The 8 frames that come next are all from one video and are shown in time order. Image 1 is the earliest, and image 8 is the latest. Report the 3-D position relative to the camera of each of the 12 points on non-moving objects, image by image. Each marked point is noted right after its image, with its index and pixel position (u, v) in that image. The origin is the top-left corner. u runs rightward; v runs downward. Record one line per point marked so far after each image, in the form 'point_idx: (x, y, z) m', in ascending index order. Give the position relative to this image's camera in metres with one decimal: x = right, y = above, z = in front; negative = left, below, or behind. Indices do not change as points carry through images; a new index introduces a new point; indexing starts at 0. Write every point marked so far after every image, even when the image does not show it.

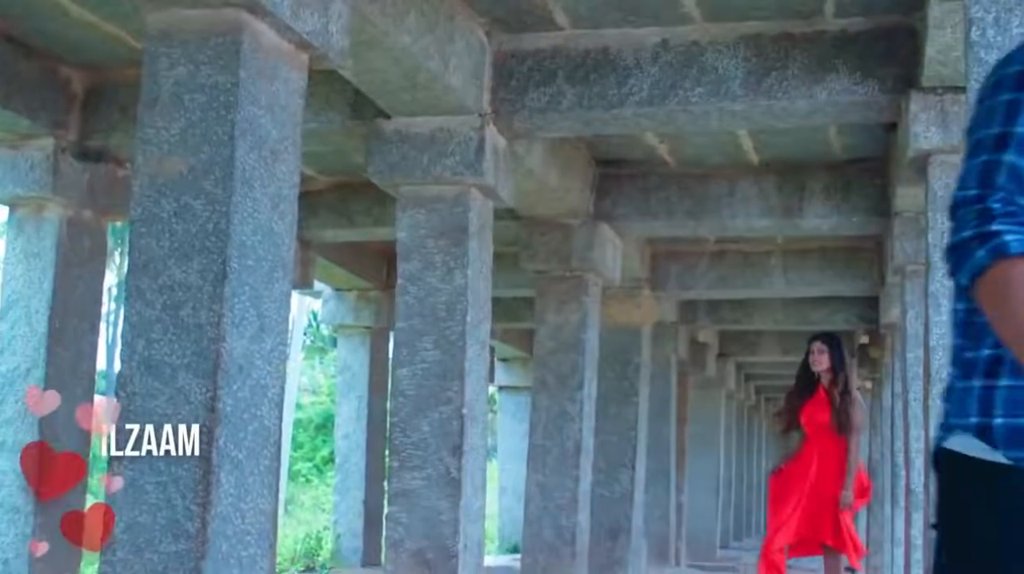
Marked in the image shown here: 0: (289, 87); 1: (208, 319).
0: (-0.8, +0.7, +4.6) m
1: (-1.0, -0.1, +4.3) m
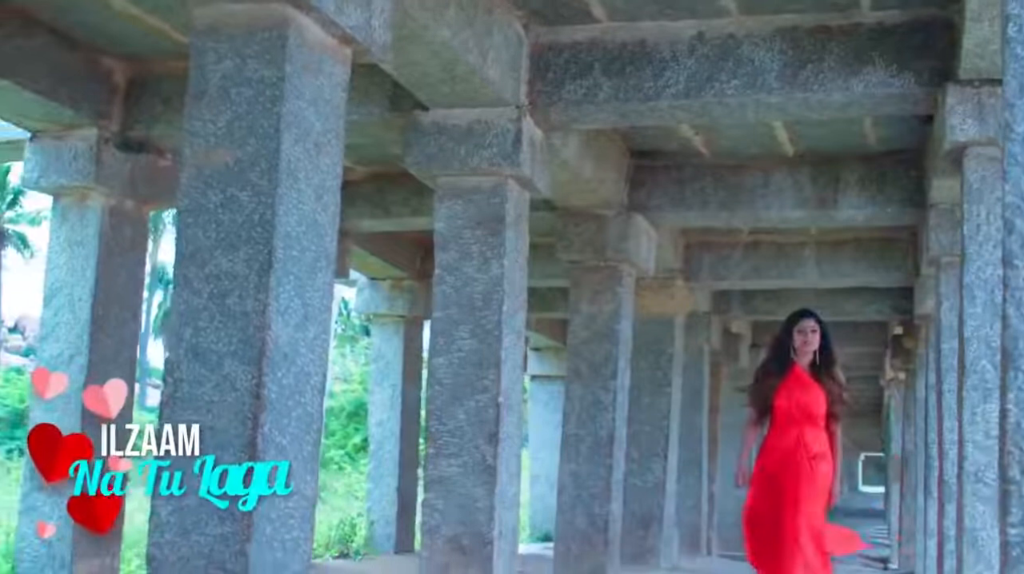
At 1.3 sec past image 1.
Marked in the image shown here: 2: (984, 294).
0: (-0.7, +0.8, +4.7) m
1: (-0.9, -0.1, +4.3) m
2: (+2.3, 0.0, +6.2) m
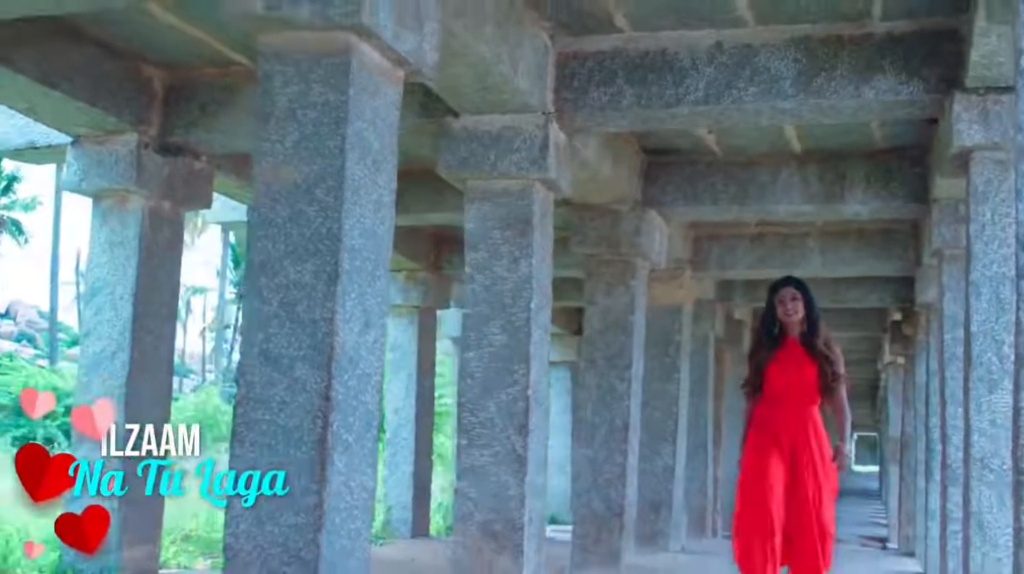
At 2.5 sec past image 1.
0: (-0.5, +0.7, +5.1) m
1: (-0.7, -0.1, +4.7) m
2: (+2.4, 0.0, +6.6) m
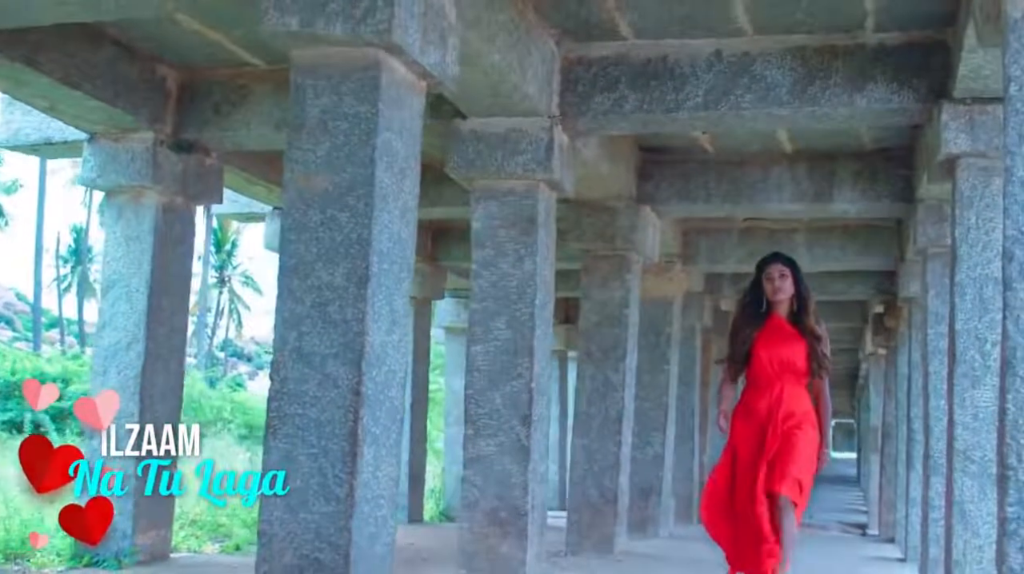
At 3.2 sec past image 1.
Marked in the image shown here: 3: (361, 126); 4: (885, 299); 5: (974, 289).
0: (-0.4, +0.7, +5.3) m
1: (-0.6, -0.1, +5.0) m
2: (+2.5, 0.0, +6.9) m
3: (-0.6, +0.6, +5.1) m
4: (+4.3, -0.1, +14.9) m
5: (+2.5, 0.0, +6.9) m
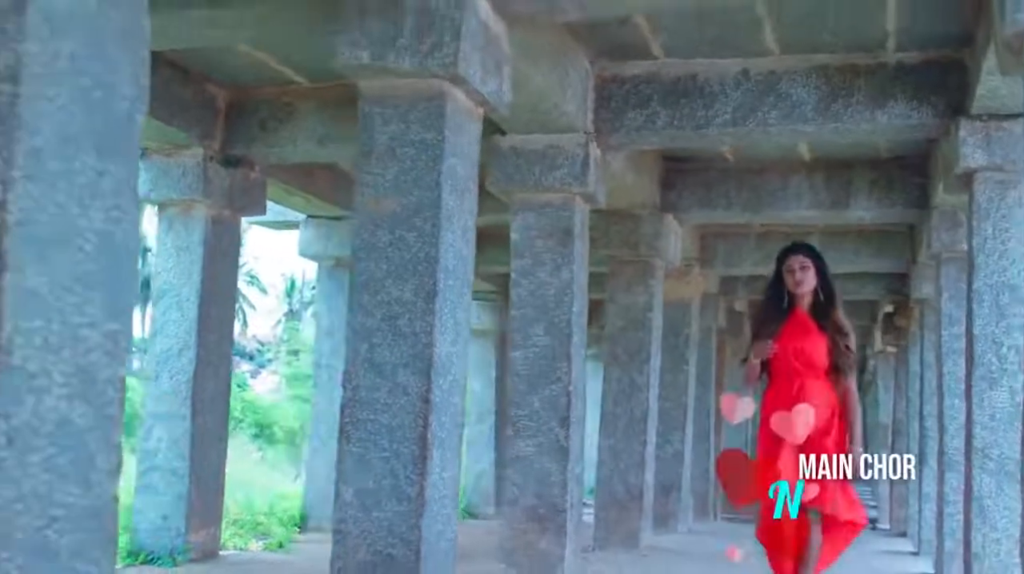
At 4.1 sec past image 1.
0: (-0.2, +0.7, +5.7) m
1: (-0.4, -0.2, +5.4) m
2: (+2.7, -0.1, +7.3) m
3: (-0.4, +0.6, +5.4) m
4: (+4.5, -0.1, +15.3) m
5: (+2.7, -0.1, +7.3) m
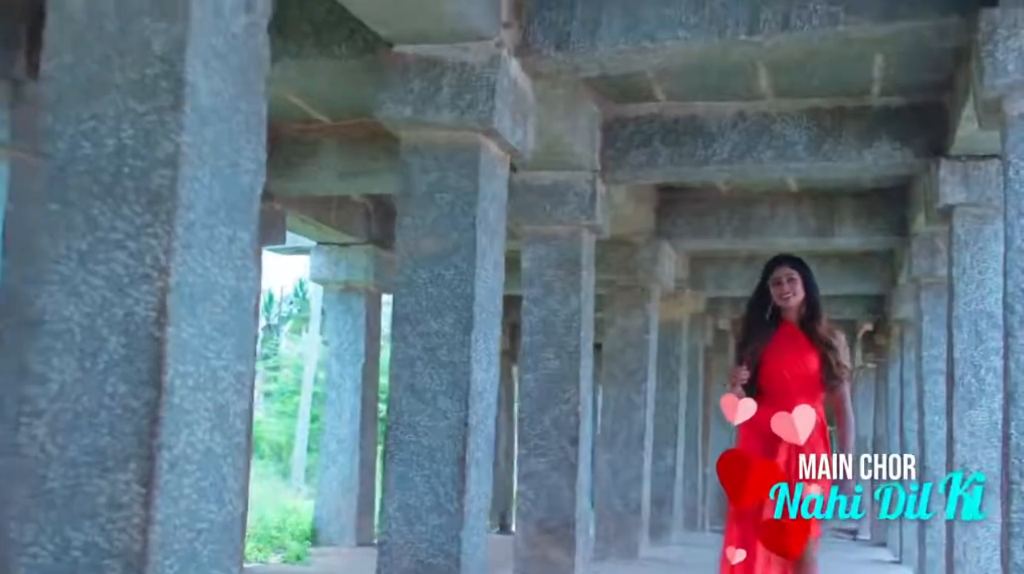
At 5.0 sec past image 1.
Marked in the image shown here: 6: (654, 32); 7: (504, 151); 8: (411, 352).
0: (-0.1, +0.5, +6.3) m
1: (-0.2, -0.3, +5.9) m
2: (+2.8, -0.2, +7.9) m
3: (-0.2, +0.4, +6.0) m
4: (+4.5, -0.4, +15.9) m
5: (+2.8, -0.2, +7.9) m
6: (+0.6, +1.2, +5.9) m
7: (0.0, +0.7, +6.3) m
8: (-0.5, -0.3, +6.0) m
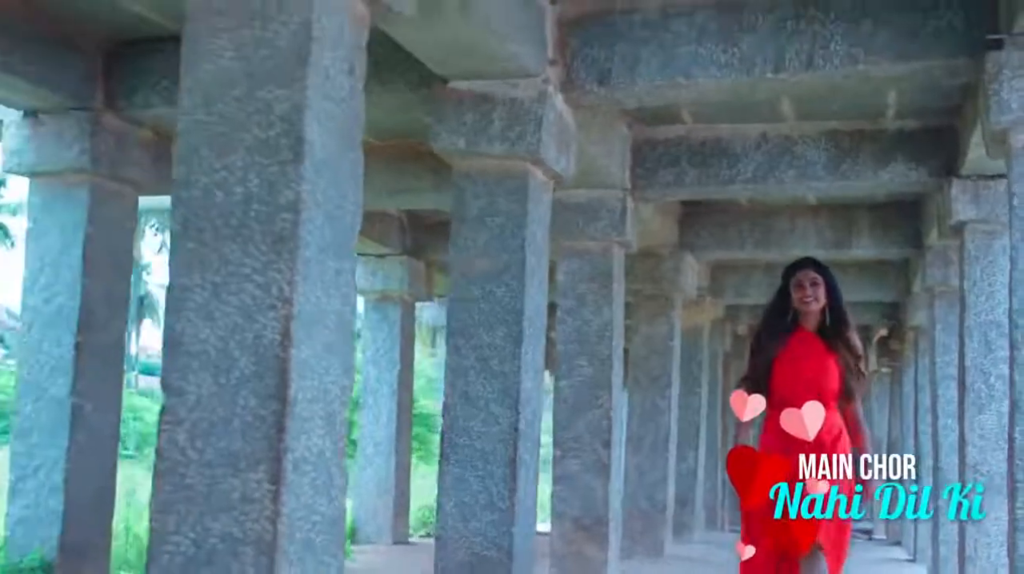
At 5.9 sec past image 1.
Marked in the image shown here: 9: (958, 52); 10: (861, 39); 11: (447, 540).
0: (+0.2, +0.4, +6.8) m
1: (0.0, -0.4, +6.5) m
2: (+3.1, -0.3, +8.4) m
3: (0.0, +0.3, +6.5) m
4: (+4.8, -0.5, +16.4) m
5: (+3.1, -0.3, +8.4) m
6: (+0.9, +1.1, +6.4) m
7: (+0.2, +0.6, +6.8) m
8: (-0.2, -0.4, +6.5) m
9: (+2.1, +1.1, +6.0) m
10: (+1.7, +1.2, +6.2) m
11: (-0.3, -1.3, +6.4) m
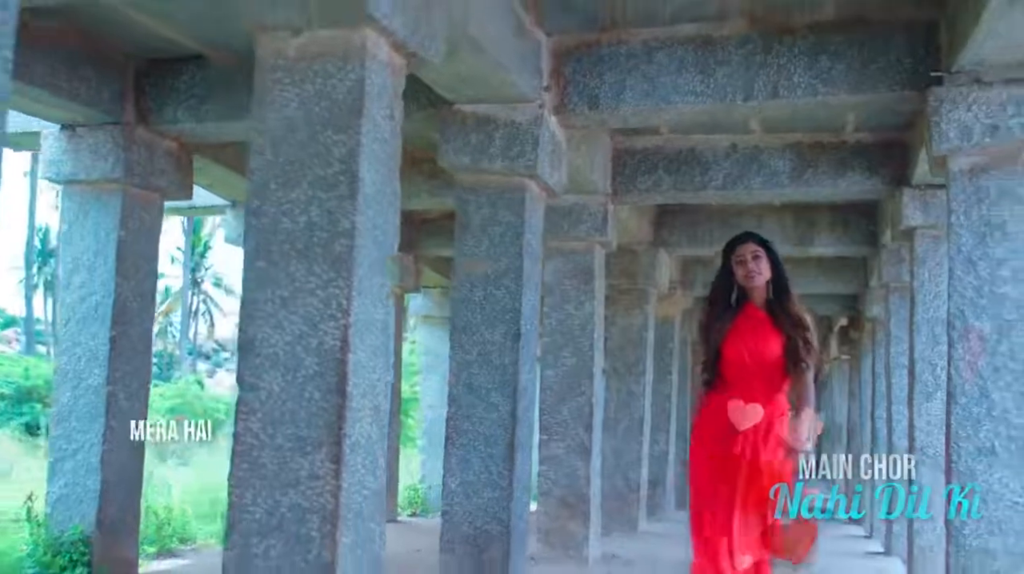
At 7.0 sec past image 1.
0: (+0.2, +0.4, +7.6) m
1: (0.0, -0.4, +7.3) m
2: (+3.0, -0.3, +9.3) m
3: (0.0, +0.3, +7.3) m
4: (+4.5, -0.4, +17.3) m
5: (+3.0, -0.3, +9.3) m
6: (+0.9, +1.1, +7.2) m
7: (+0.2, +0.6, +7.6) m
8: (-0.2, -0.4, +7.3) m
9: (+2.1, +1.1, +6.9) m
10: (+1.7, +1.2, +7.0) m
11: (-0.3, -1.3, +7.2) m
